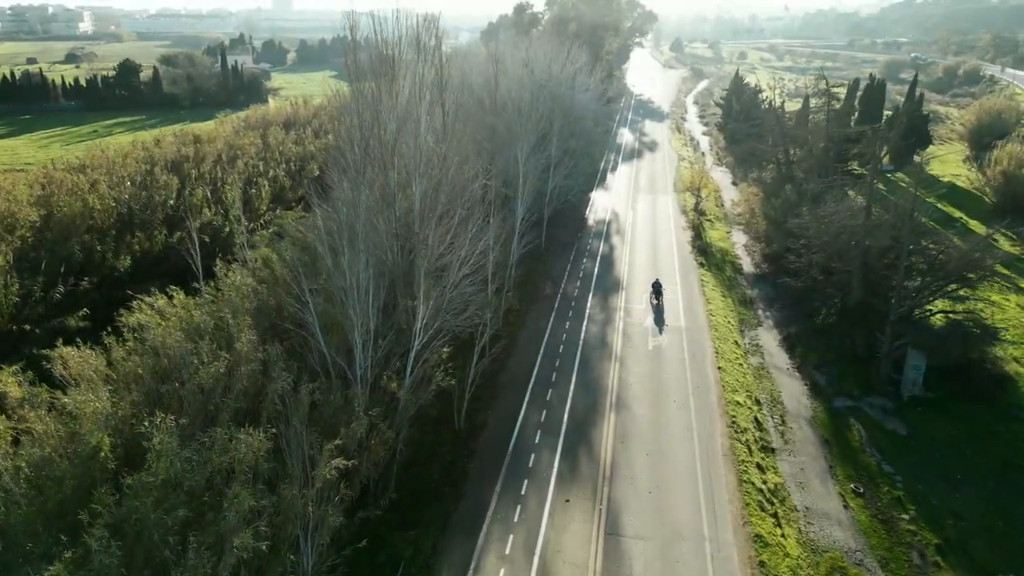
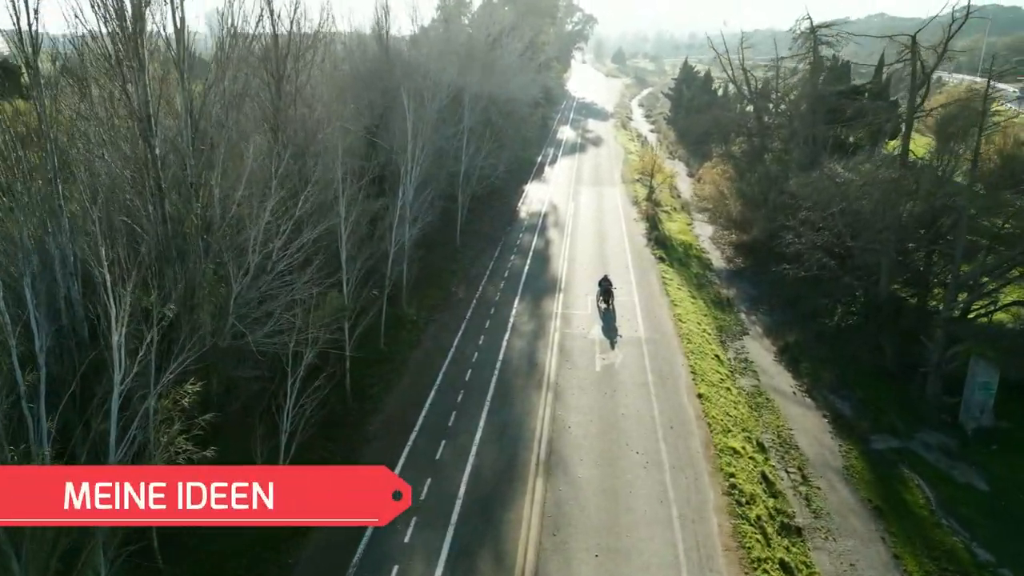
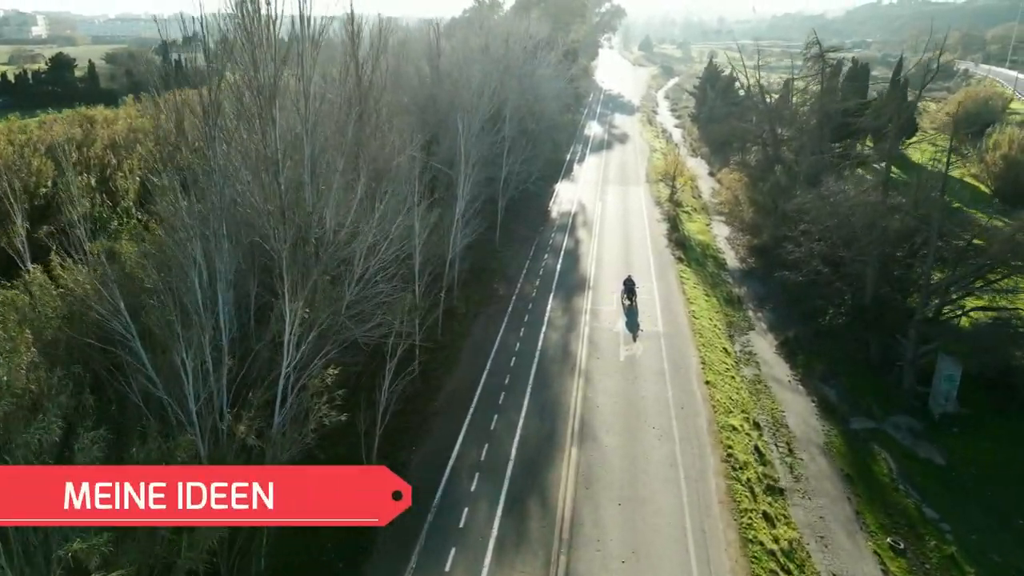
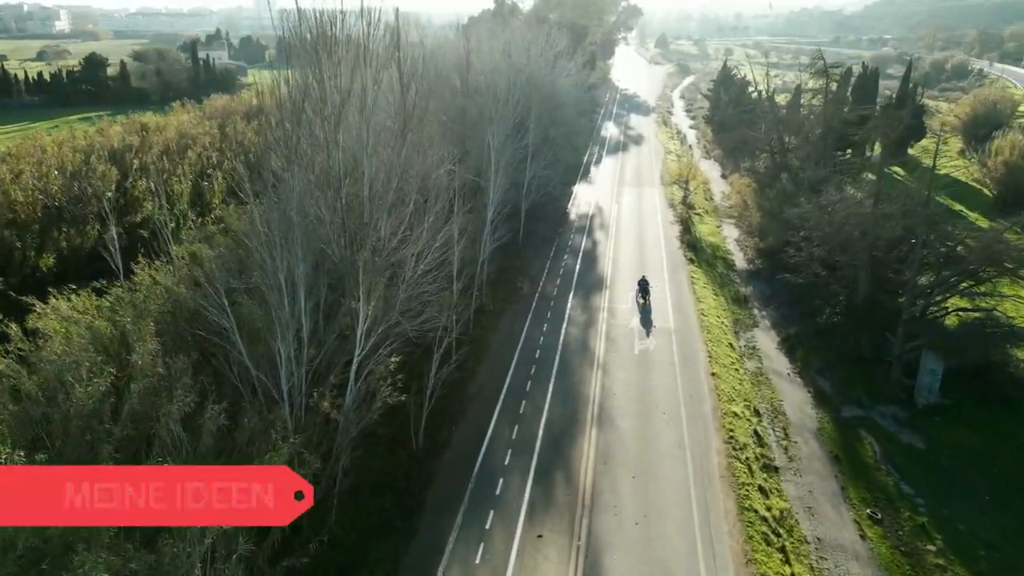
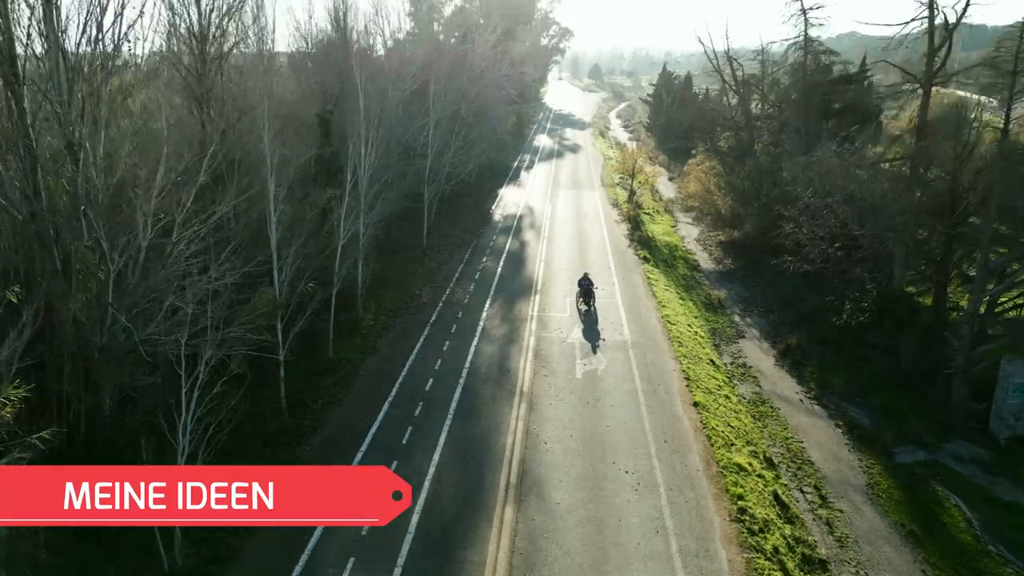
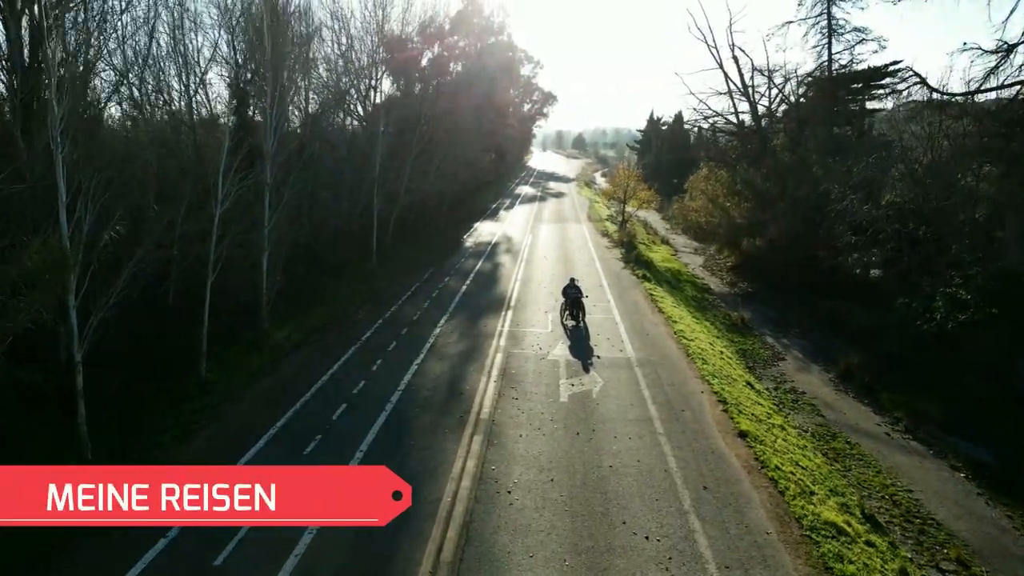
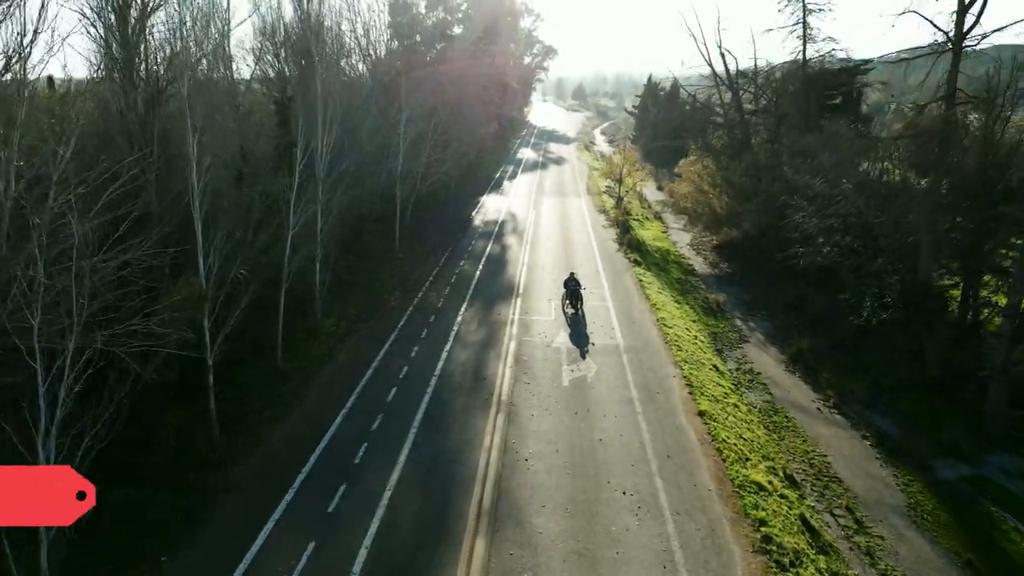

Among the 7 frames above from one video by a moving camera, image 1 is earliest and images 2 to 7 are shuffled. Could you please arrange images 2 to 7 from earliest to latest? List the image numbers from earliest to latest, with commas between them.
4, 3, 2, 5, 7, 6
